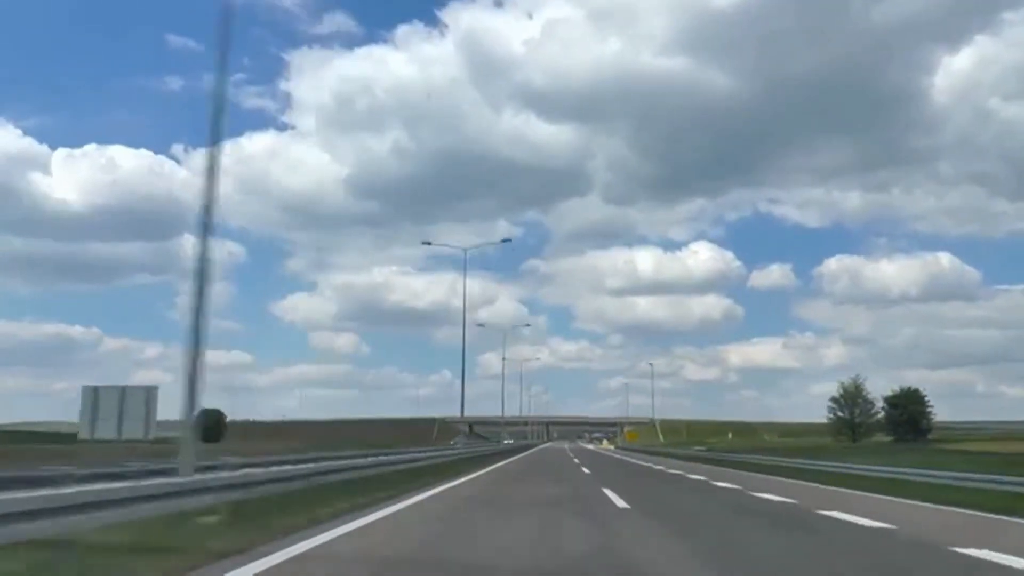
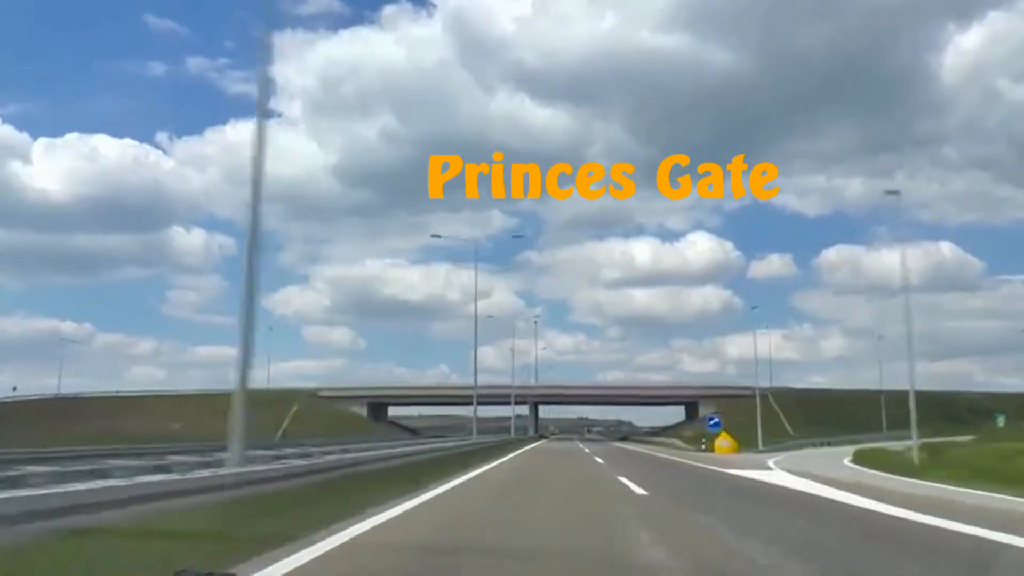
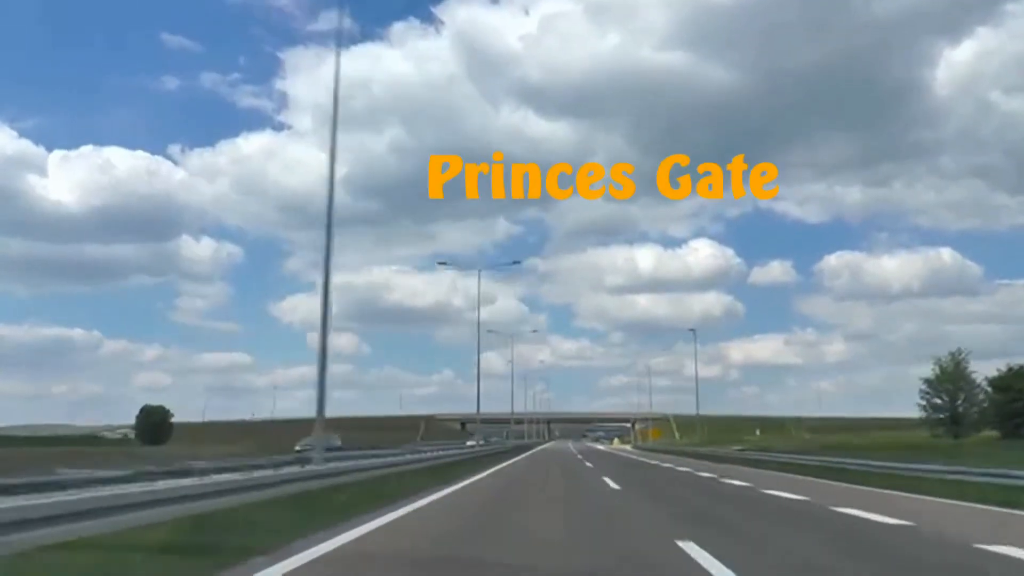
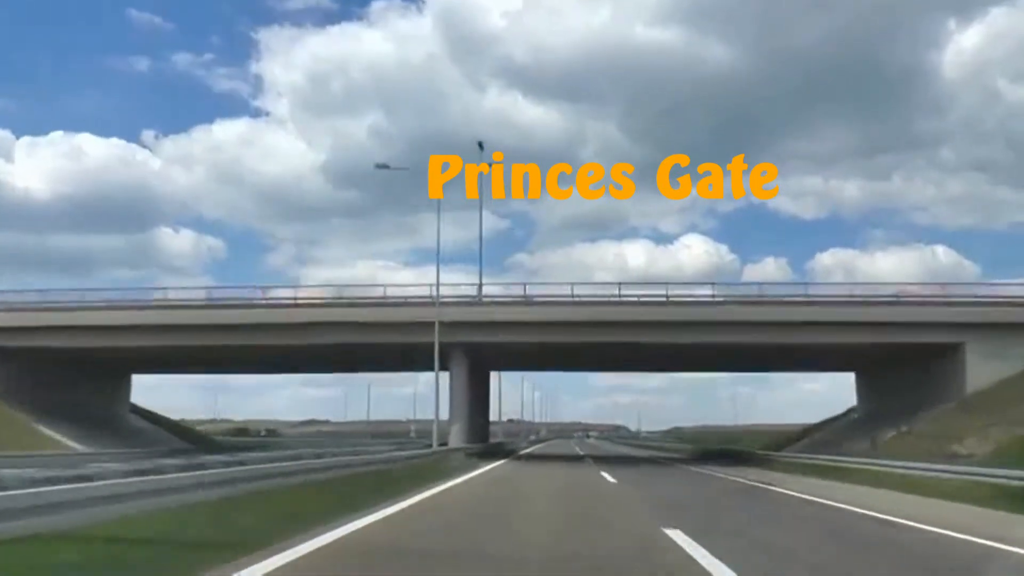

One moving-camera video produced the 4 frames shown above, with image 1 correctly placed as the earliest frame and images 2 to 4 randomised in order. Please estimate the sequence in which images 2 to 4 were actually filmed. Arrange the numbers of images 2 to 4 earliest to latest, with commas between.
3, 2, 4
